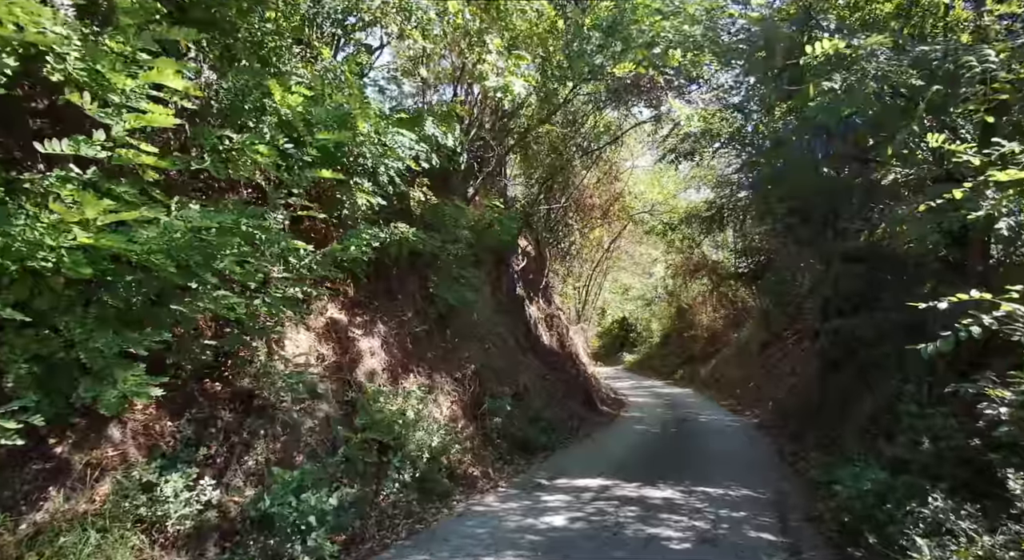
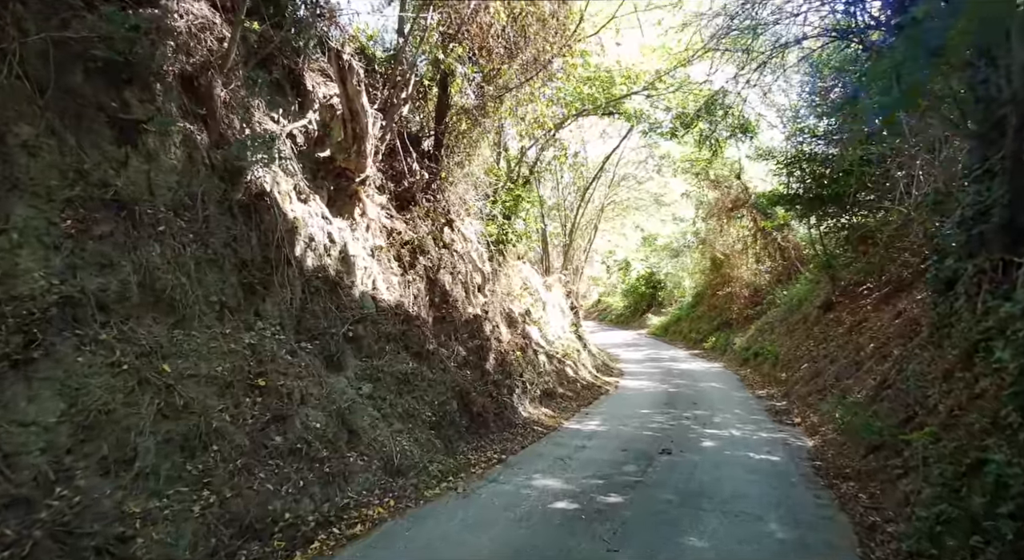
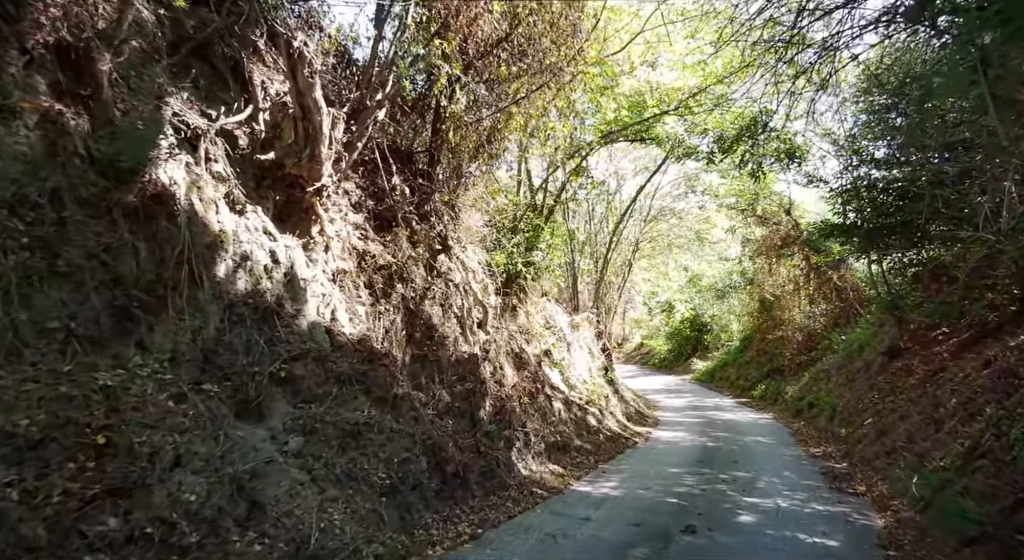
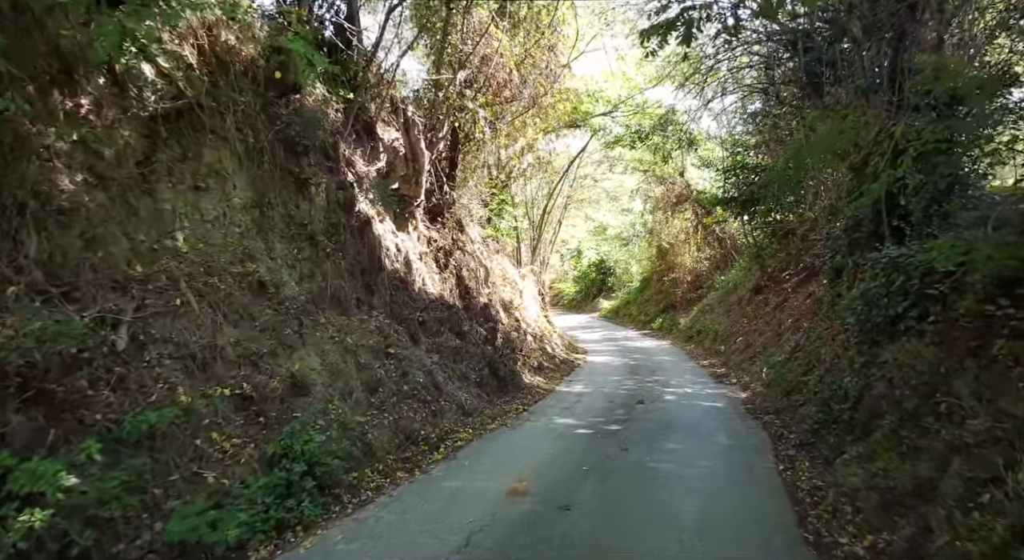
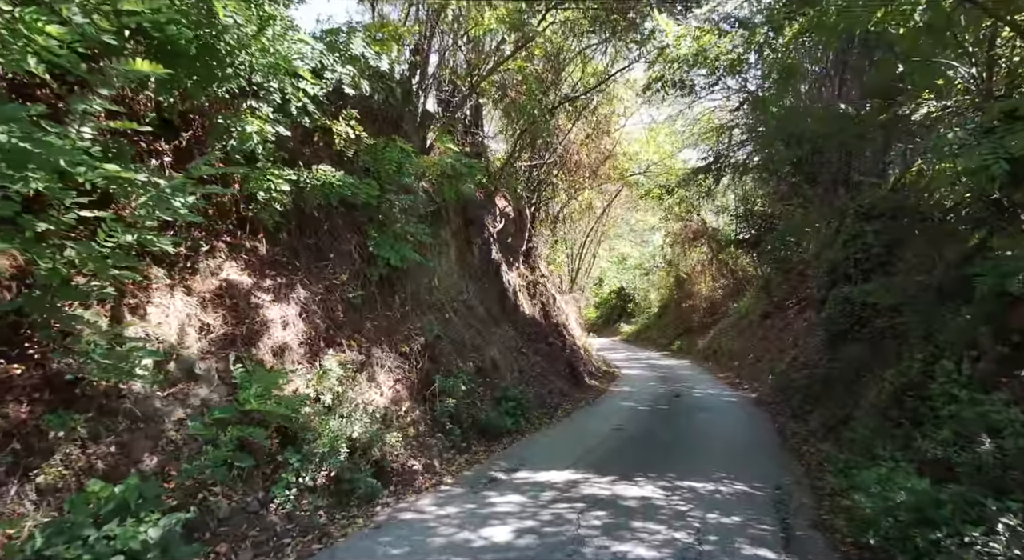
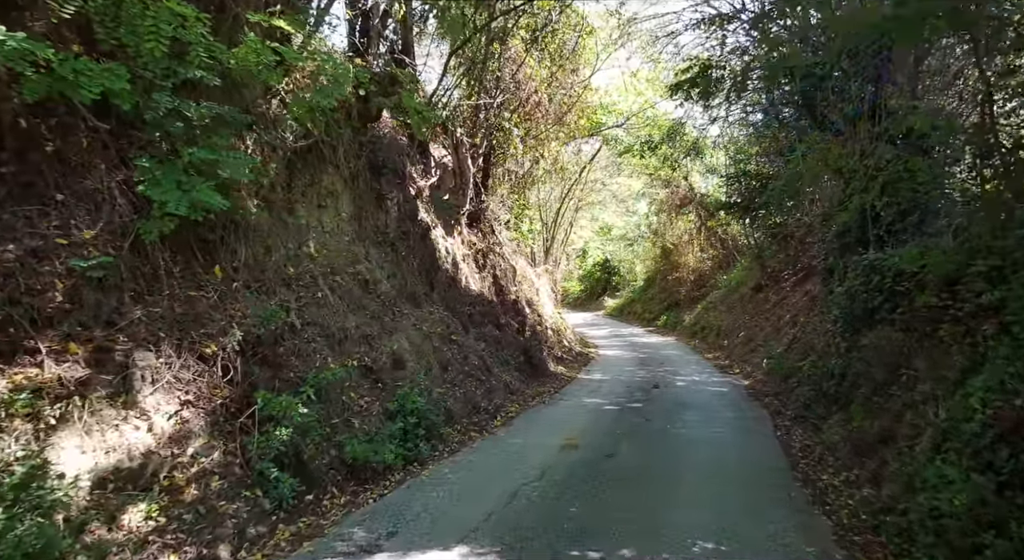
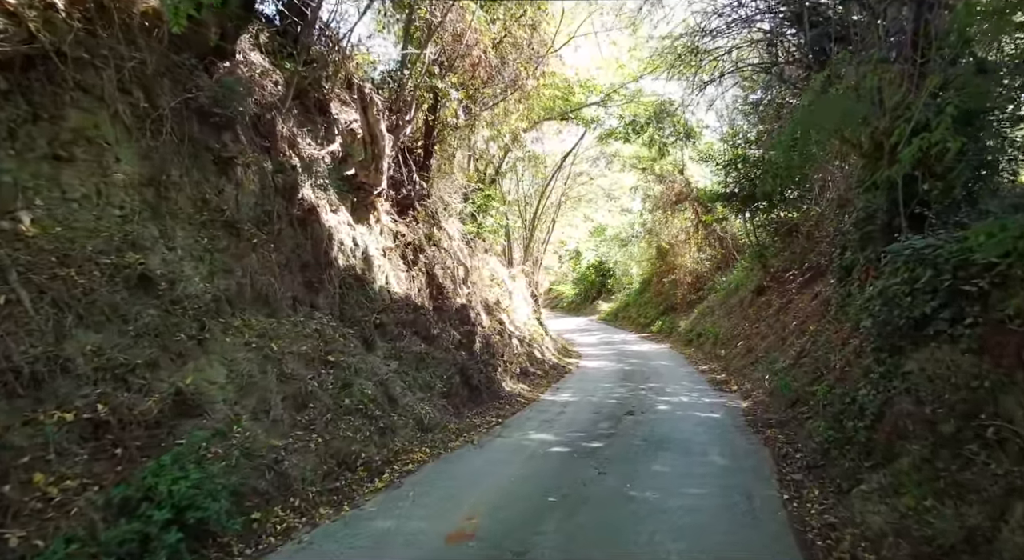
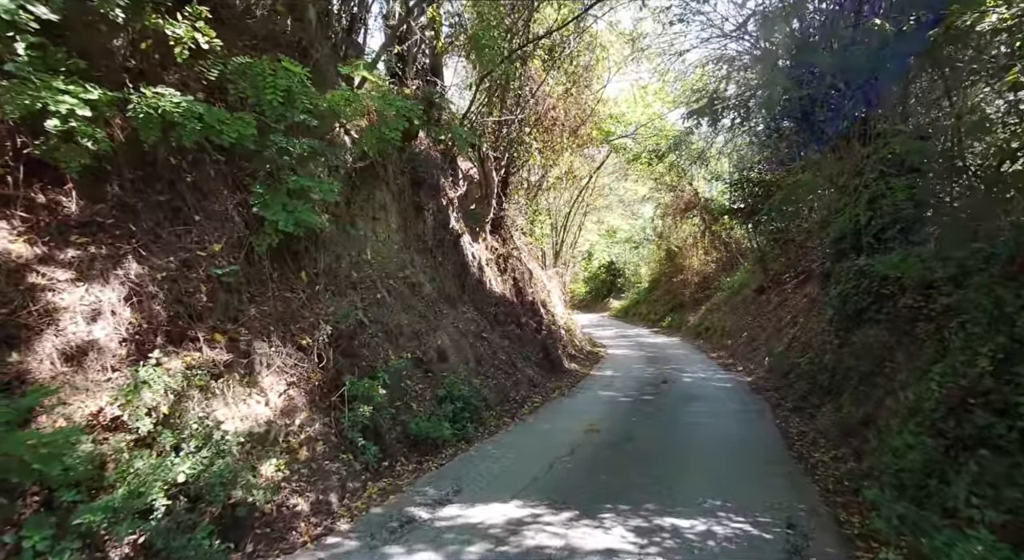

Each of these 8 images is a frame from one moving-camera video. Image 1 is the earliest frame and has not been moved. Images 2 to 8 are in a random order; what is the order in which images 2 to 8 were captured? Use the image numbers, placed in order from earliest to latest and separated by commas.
5, 8, 6, 4, 7, 2, 3
